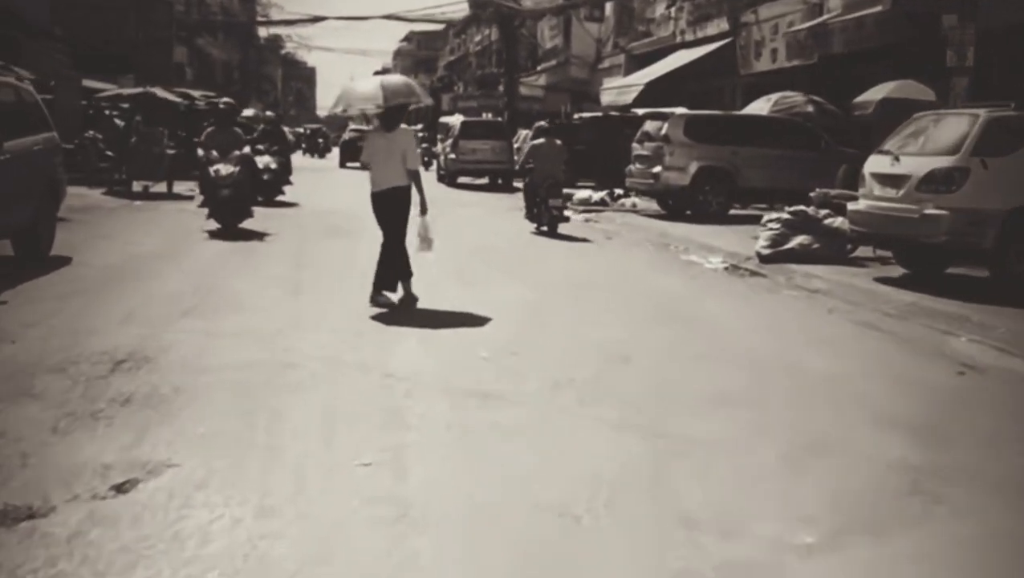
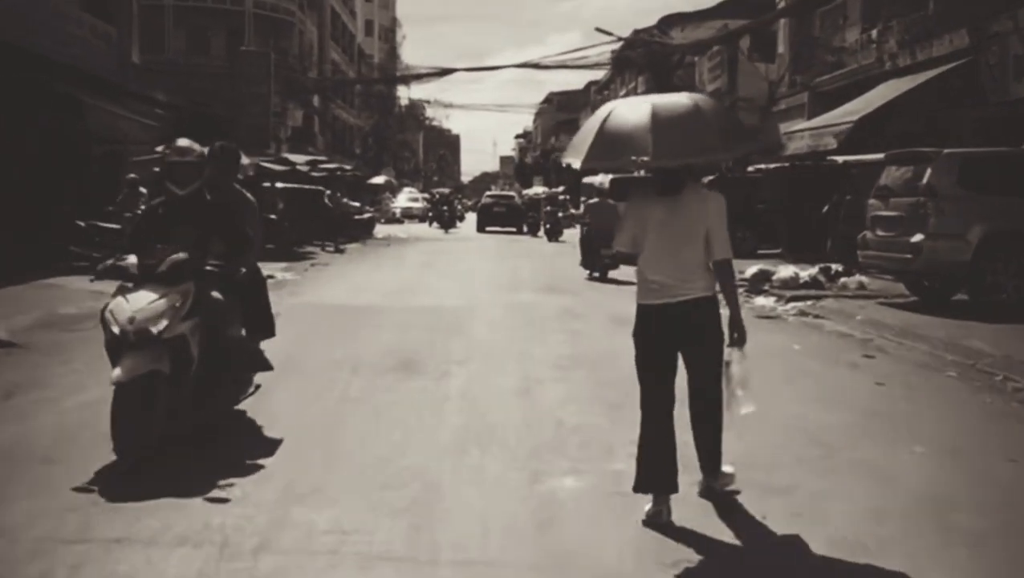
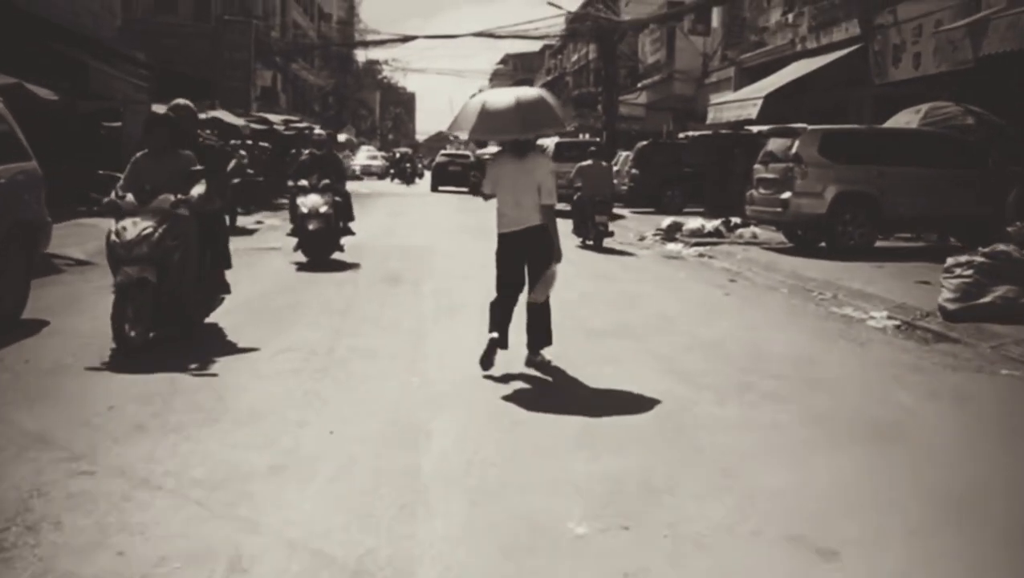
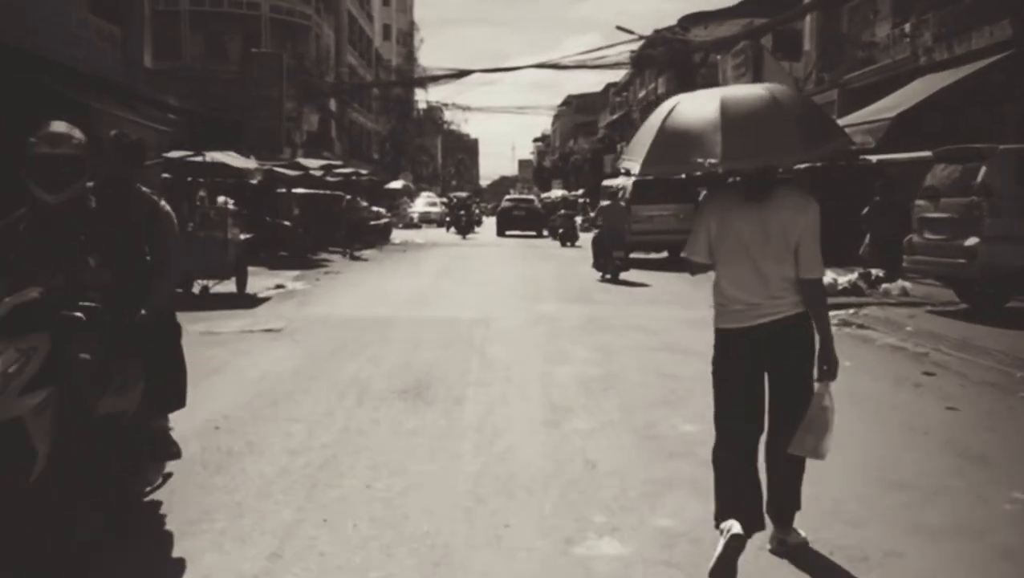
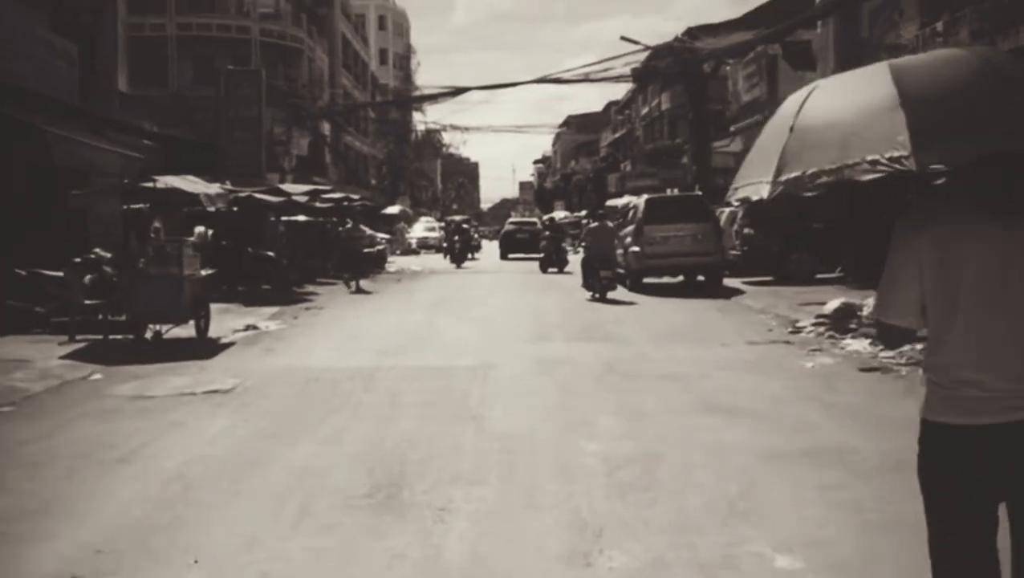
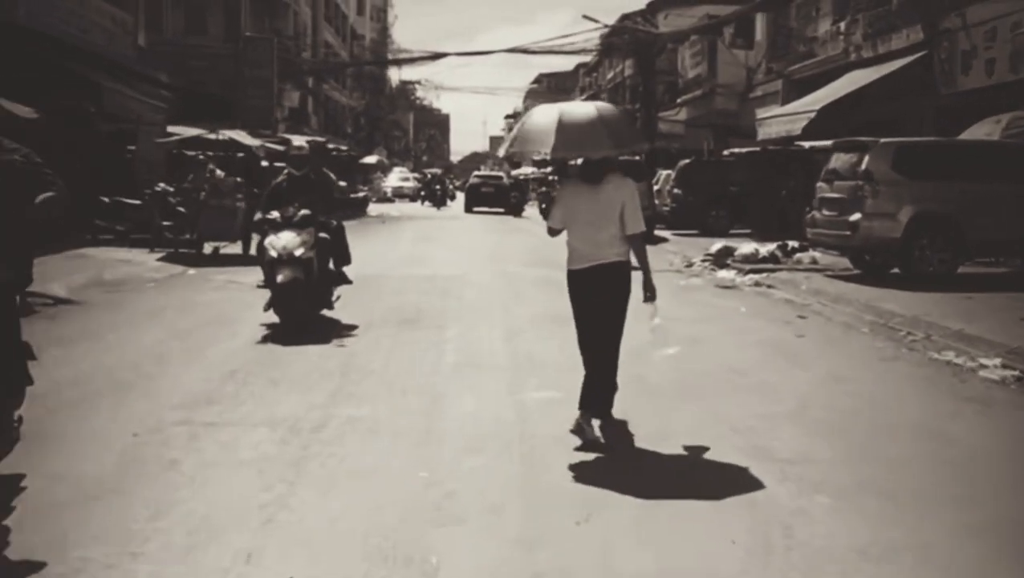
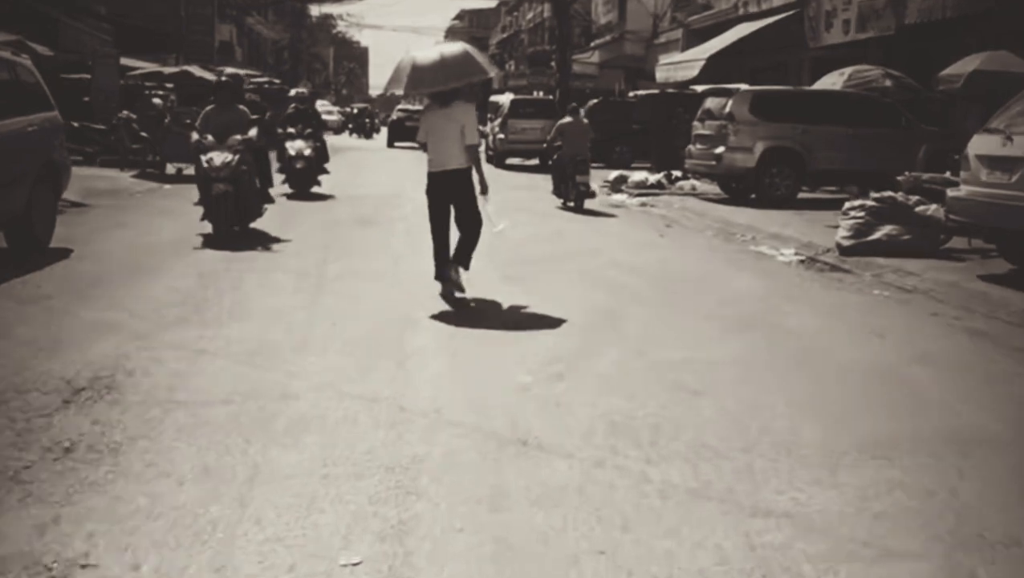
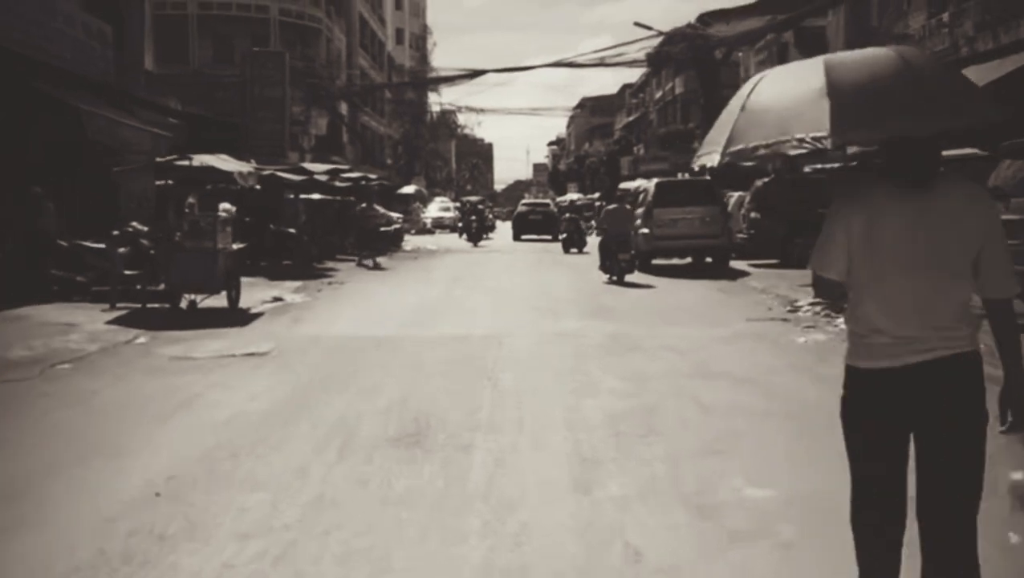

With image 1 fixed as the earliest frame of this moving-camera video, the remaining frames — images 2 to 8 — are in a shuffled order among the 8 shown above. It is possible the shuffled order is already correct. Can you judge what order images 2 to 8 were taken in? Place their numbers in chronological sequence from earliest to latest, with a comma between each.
7, 3, 6, 2, 4, 8, 5
